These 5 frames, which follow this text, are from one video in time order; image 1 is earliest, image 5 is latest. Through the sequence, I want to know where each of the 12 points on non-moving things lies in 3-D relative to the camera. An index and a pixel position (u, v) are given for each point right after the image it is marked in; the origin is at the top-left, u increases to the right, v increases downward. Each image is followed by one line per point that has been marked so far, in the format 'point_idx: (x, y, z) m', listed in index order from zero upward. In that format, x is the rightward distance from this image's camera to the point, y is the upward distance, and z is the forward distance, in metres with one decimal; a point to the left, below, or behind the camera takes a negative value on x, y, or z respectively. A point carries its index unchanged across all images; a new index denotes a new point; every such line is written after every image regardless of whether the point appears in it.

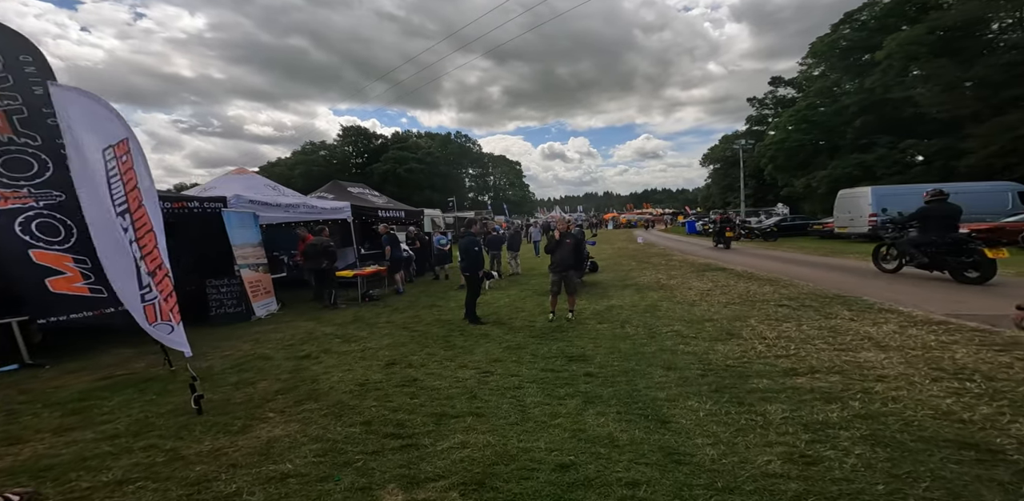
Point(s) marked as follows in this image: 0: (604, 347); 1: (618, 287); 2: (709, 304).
0: (+1.1, -1.2, +6.2) m
1: (+2.4, -0.8, +11.5) m
2: (+3.4, -0.9, +8.8) m
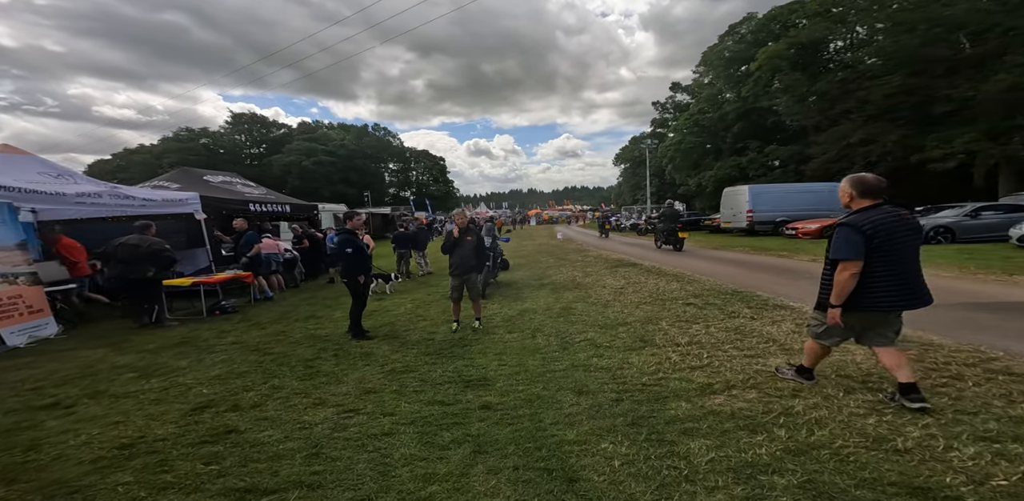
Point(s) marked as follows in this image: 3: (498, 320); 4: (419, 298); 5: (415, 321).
0: (-0.1, -1.2, +5.4) m
1: (+0.4, -0.8, +10.8) m
2: (+1.8, -0.9, +8.3) m
3: (-0.2, -1.1, +7.6) m
4: (-1.6, -0.9, +9.0) m
5: (-1.4, -1.0, +7.1) m
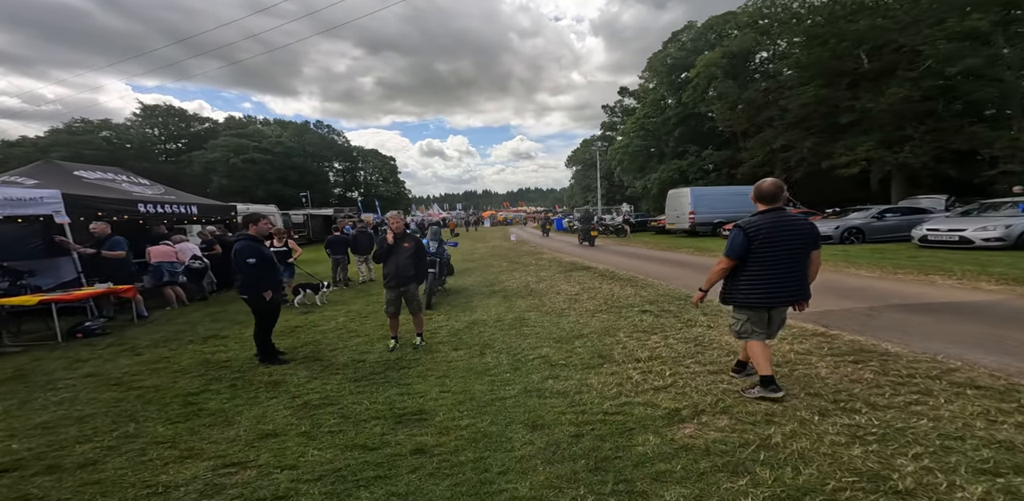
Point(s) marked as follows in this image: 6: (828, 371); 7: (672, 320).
0: (-0.6, -1.3, +4.7) m
1: (-0.6, -0.9, +10.1) m
2: (+1.0, -1.0, +7.8) m
3: (-1.0, -1.1, +6.9) m
4: (-2.5, -1.0, +8.2) m
5: (-2.1, -1.1, +6.3) m
6: (+3.2, -1.2, +5.1) m
7: (+2.3, -1.0, +7.1) m
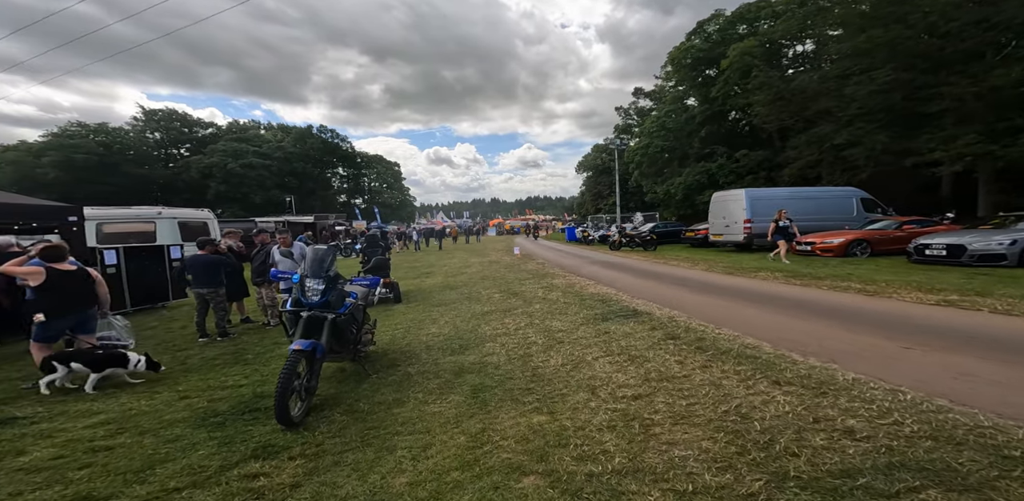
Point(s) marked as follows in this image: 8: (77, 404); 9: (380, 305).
0: (-0.8, -1.5, -0.6) m
1: (-0.8, -1.2, +4.9) m
2: (+0.8, -1.3, +2.5) m
3: (-1.2, -1.4, +1.7) m
4: (-2.7, -1.3, +3.0) m
5: (-2.3, -1.4, +1.1) m
6: (+3.0, -1.5, -0.2) m
7: (+2.1, -1.3, +1.9) m
8: (-5.3, -1.9, +6.2) m
9: (-2.8, -1.1, +10.7) m
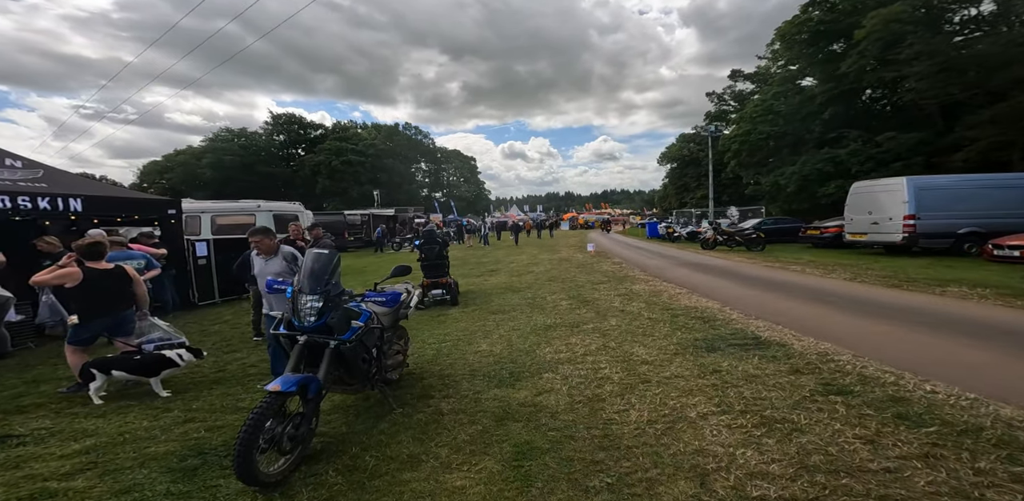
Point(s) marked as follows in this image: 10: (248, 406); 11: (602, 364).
0: (-1.2, -1.6, -1.9) m
1: (-0.3, -1.2, +3.5) m
2: (+0.8, -1.3, +0.9) m
3: (-1.2, -1.4, +0.4) m
4: (-2.5, -1.2, +1.9) m
5: (-2.5, -1.4, -0.1) m
6: (+2.6, -1.6, -2.1) m
7: (+2.0, -1.3, +0.1) m
8: (-4.6, -1.8, +5.5) m
9: (-1.5, -1.1, +9.5) m
10: (-2.8, -1.7, +5.4) m
11: (+0.8, -1.0, +4.6) m
